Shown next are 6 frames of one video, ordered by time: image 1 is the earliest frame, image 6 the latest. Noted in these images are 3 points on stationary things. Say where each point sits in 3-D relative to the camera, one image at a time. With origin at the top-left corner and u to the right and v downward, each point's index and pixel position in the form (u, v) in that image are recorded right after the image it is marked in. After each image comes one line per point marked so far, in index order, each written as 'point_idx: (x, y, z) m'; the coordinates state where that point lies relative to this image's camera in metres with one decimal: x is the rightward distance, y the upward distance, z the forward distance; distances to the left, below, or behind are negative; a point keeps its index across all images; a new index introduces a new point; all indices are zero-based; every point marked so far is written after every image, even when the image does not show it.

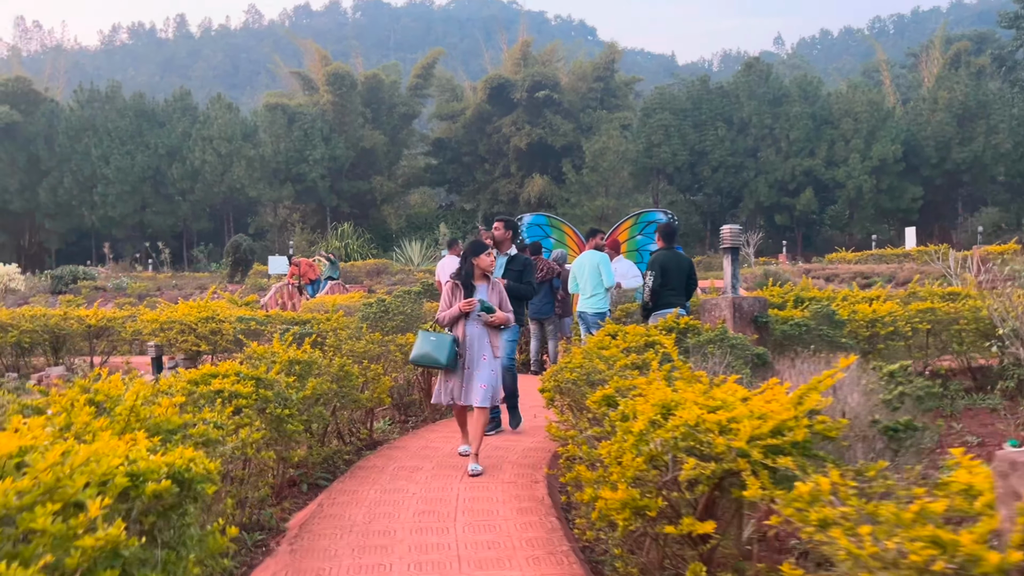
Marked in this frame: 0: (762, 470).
0: (+0.6, -0.5, +2.2) m
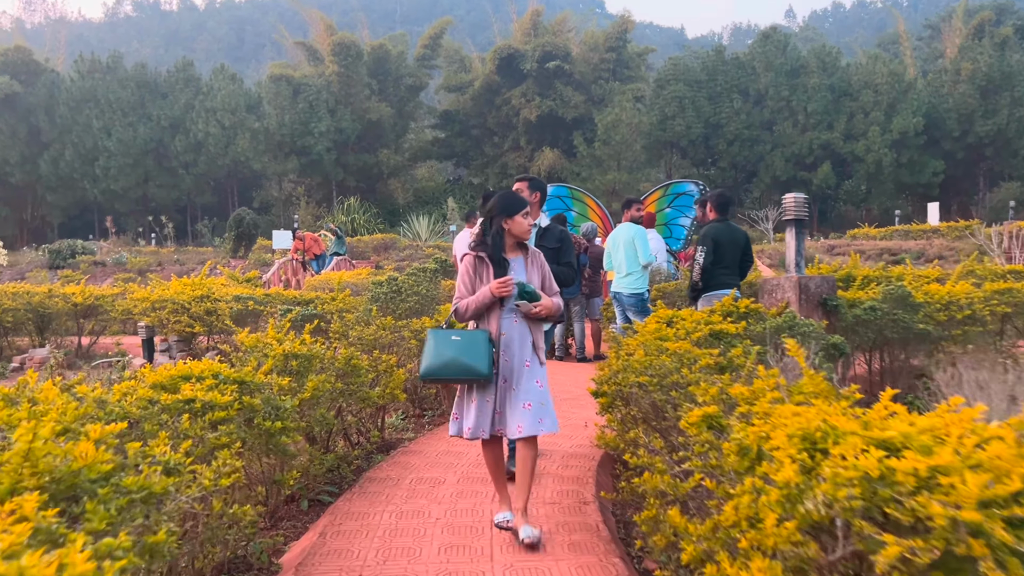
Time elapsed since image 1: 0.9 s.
0: (+0.8, -0.4, +1.4) m
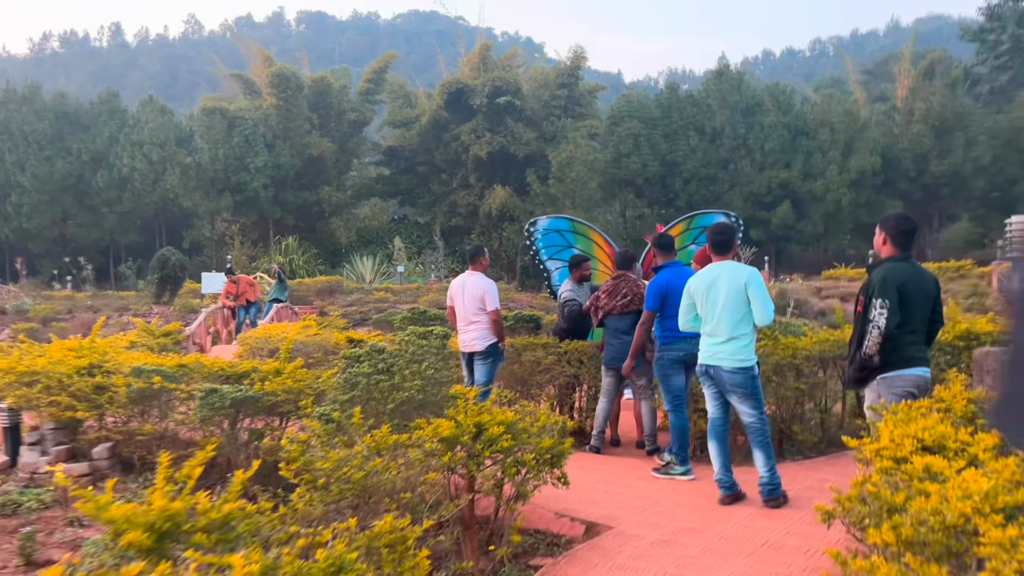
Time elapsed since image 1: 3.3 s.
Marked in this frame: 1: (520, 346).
0: (+1.4, -0.6, -0.7) m
1: (+0.1, -0.4, +6.3) m
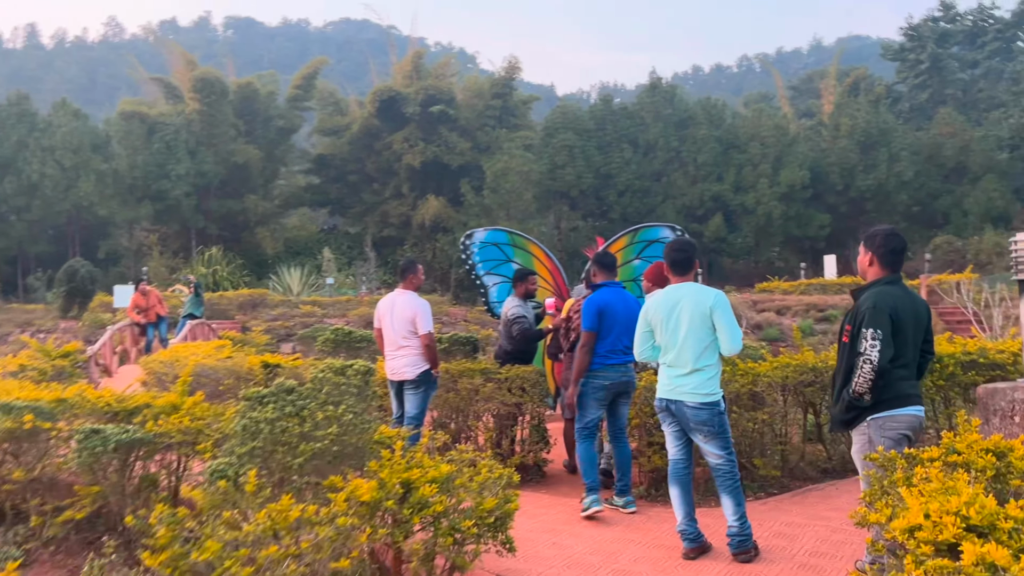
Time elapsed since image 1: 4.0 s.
0: (+1.5, -0.6, -1.2) m
1: (-0.4, -0.6, +5.7) m
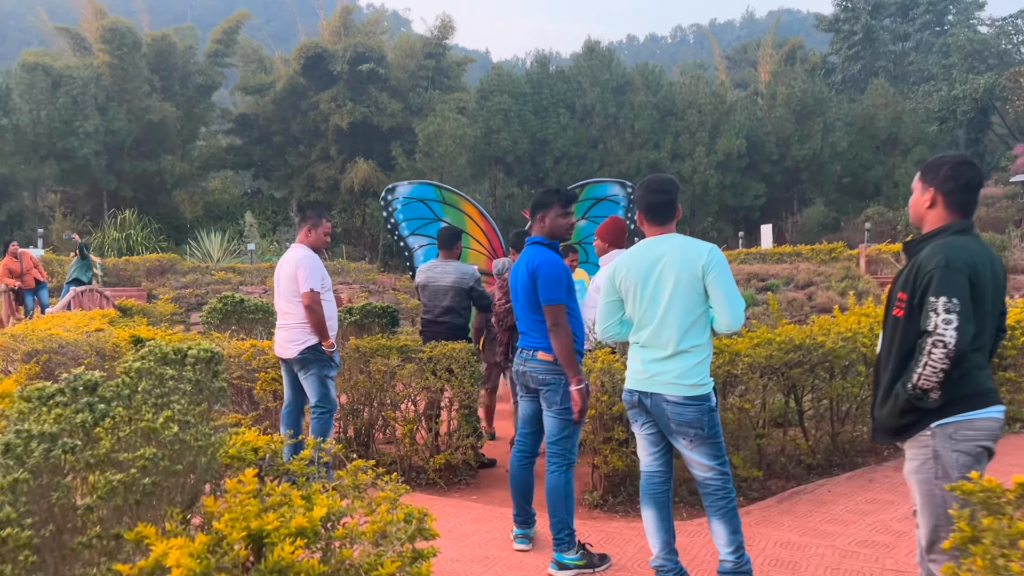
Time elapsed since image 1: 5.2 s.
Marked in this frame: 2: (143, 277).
0: (+1.6, -0.6, -2.1) m
1: (-0.8, -0.3, +4.7) m
2: (-8.2, +0.3, +18.8) m
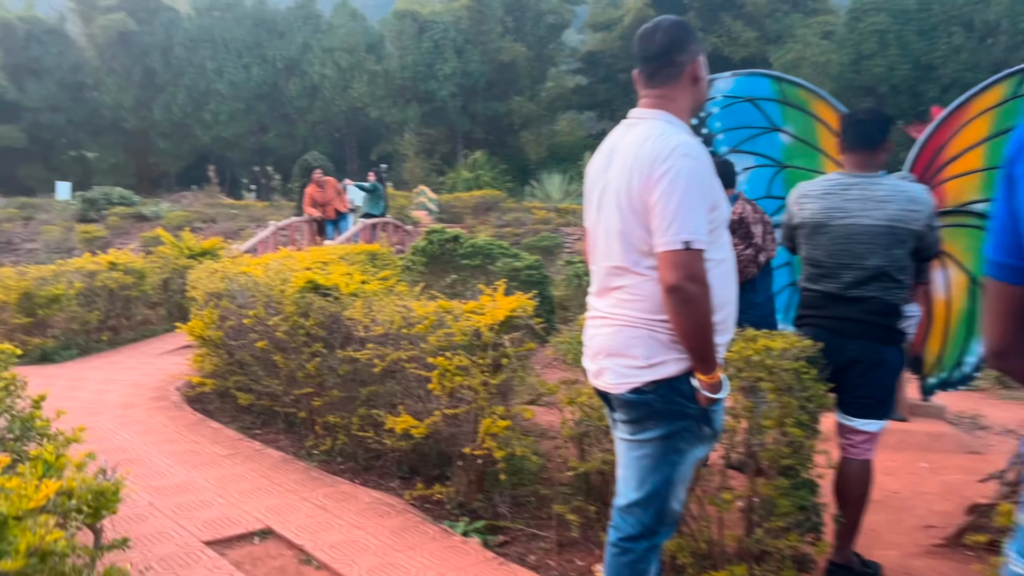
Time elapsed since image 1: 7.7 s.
0: (-0.2, -0.9, -4.6) m
1: (+0.3, -0.1, +2.5) m
2: (-0.9, +1.6, +18.4) m
